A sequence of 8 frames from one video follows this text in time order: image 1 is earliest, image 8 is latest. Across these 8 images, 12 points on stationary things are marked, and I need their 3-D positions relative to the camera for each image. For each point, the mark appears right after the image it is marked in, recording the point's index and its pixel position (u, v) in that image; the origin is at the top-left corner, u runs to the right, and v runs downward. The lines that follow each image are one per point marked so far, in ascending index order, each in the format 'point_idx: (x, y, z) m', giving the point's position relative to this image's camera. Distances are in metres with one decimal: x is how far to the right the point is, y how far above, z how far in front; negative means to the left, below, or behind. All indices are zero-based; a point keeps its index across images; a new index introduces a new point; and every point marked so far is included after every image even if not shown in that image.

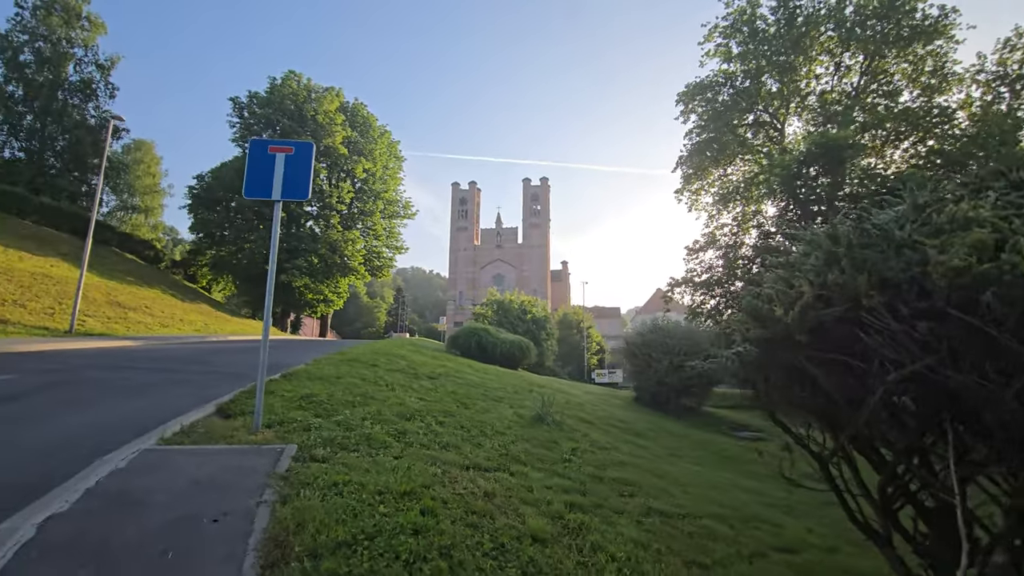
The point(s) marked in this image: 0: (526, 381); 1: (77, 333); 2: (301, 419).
0: (+0.3, -2.1, +13.5) m
1: (-12.0, -1.2, +16.3) m
2: (-1.8, -1.2, +5.2) m
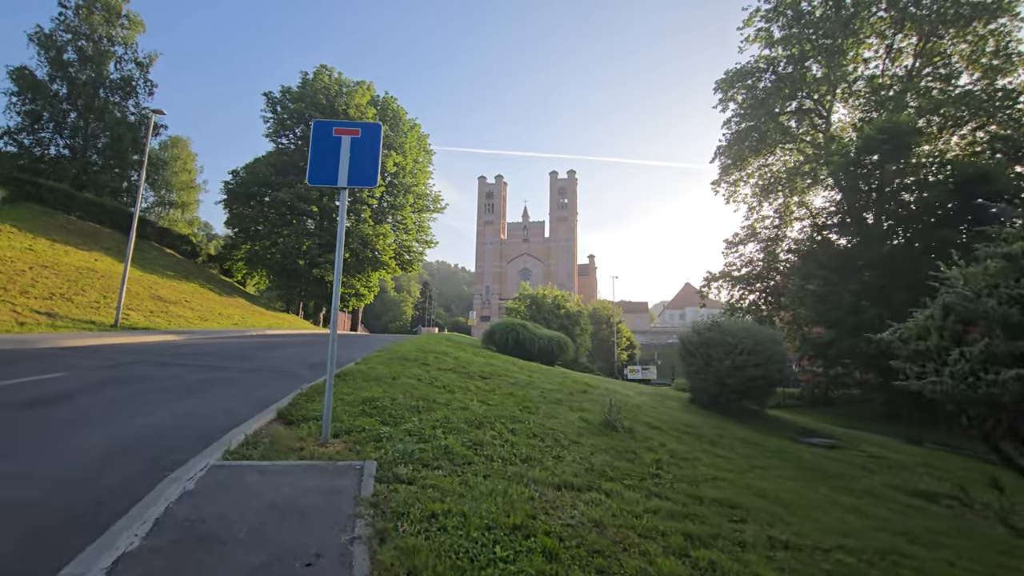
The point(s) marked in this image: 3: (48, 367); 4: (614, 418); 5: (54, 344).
0: (+1.4, -2.0, +13.0) m
1: (-10.8, -1.1, +16.3) m
2: (-1.1, -1.1, +4.7) m
3: (-5.8, -1.0, +7.4) m
4: (+1.3, -1.6, +7.3) m
5: (-8.3, -1.0, +10.7) m
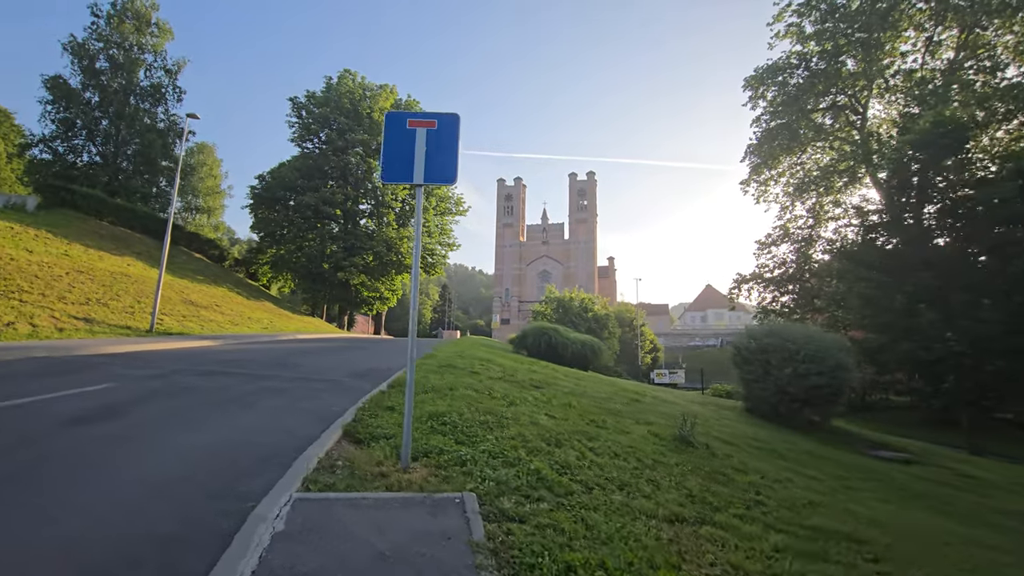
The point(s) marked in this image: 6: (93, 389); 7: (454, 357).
0: (+2.3, -2.1, +12.5) m
1: (-9.7, -1.2, +16.2) m
2: (-0.5, -1.2, +4.3) m
3: (-5.1, -1.1, +7.1) m
4: (+2.0, -1.7, +6.8) m
5: (-7.5, -1.1, +10.5) m
6: (-4.5, -1.1, +6.3) m
7: (-1.1, -1.3, +11.3) m
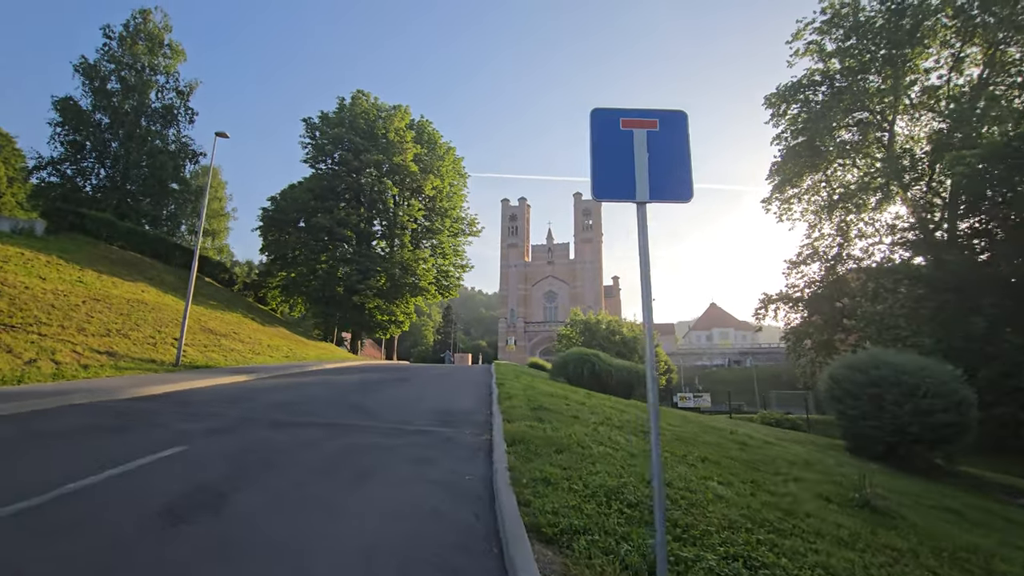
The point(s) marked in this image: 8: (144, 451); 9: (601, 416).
0: (+3.7, -2.6, +11.3) m
1: (-8.4, -2.0, +15.0) m
2: (+1.0, -1.5, +3.2) m
3: (-3.7, -1.5, +6.0) m
4: (+3.4, -2.0, +5.7) m
5: (-6.1, -1.7, +9.4) m
6: (-3.1, -1.5, +5.2) m
7: (+0.3, -1.9, +10.2) m
8: (-3.4, -1.5, +5.4) m
9: (+1.3, -1.9, +8.9) m
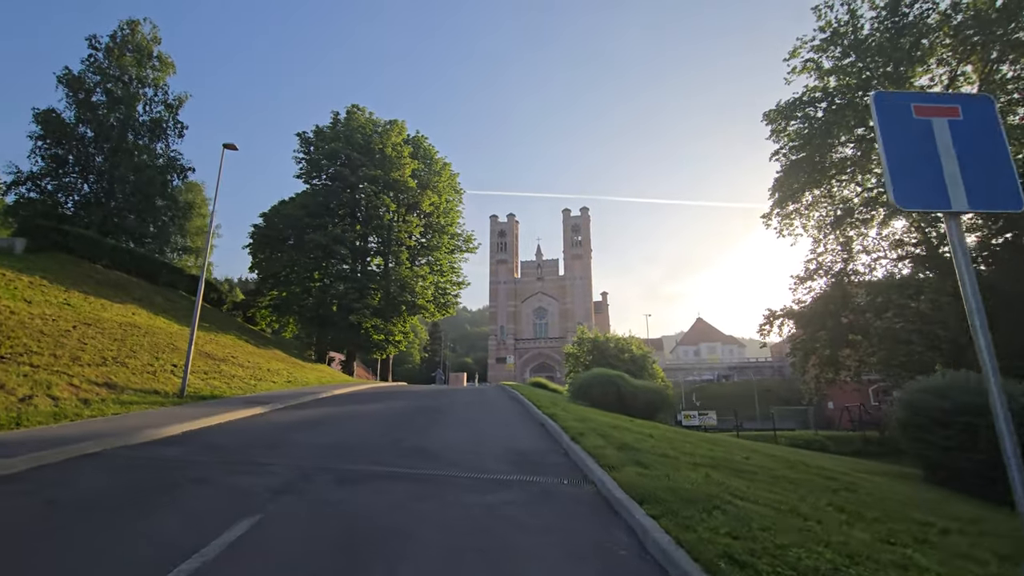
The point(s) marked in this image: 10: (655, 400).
0: (+4.6, -3.0, +10.5) m
1: (-7.6, -2.5, +13.8) m
2: (+2.1, -1.6, +2.3) m
3: (-2.6, -1.8, +4.9) m
4: (+4.5, -2.2, +4.8) m
5: (-5.1, -2.1, +8.2) m
6: (-2.0, -1.7, +4.2) m
7: (+1.3, -2.2, +9.2) m
8: (-2.3, -1.7, +4.3) m
9: (+2.3, -2.3, +8.0) m
10: (+4.8, -3.8, +20.0) m
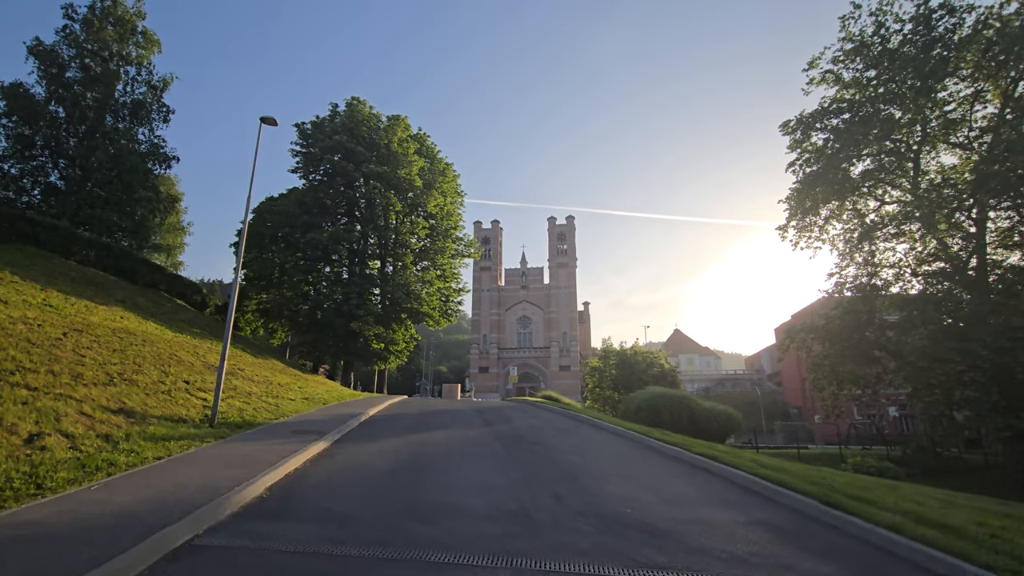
0: (+6.8, -3.2, +8.6) m
1: (-5.5, -2.6, +11.1) m
2: (+4.9, -1.7, +0.3) m
3: (0.0, -1.8, +2.6) m
4: (+7.1, -2.4, +2.9) m
5: (-2.7, -2.1, +5.7) m
6: (+0.7, -1.7, +1.9) m
7: (+3.6, -2.4, +7.1) m
8: (+0.4, -1.7, +2.0) m
9: (+4.7, -2.4, +5.9) m
10: (+6.4, -4.2, +18.0) m
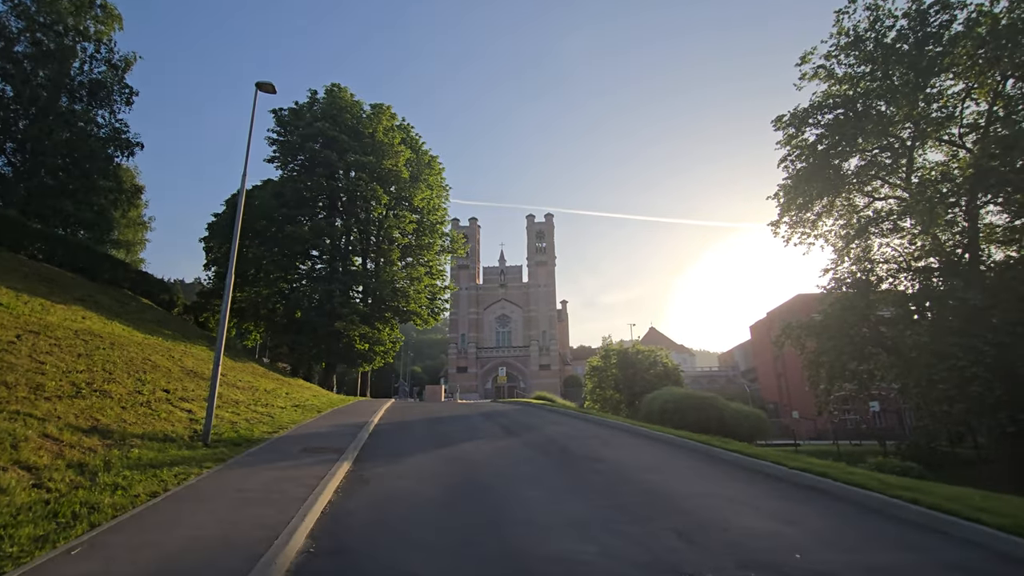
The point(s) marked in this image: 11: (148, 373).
0: (+7.8, -3.0, +7.4) m
1: (-4.7, -2.4, +9.3) m
2: (+6.3, -1.5, -1.0) m
3: (+1.3, -1.6, +1.1) m
4: (+8.3, -2.2, +1.8) m
5: (-1.6, -1.9, +4.1) m
6: (+2.0, -1.6, +0.4) m
7: (+4.6, -2.2, +5.8) m
8: (+1.7, -1.6, +0.5) m
9: (+5.8, -2.2, +4.7) m
10: (+6.9, -4.0, +16.8) m
11: (-7.7, -1.8, +12.5) m
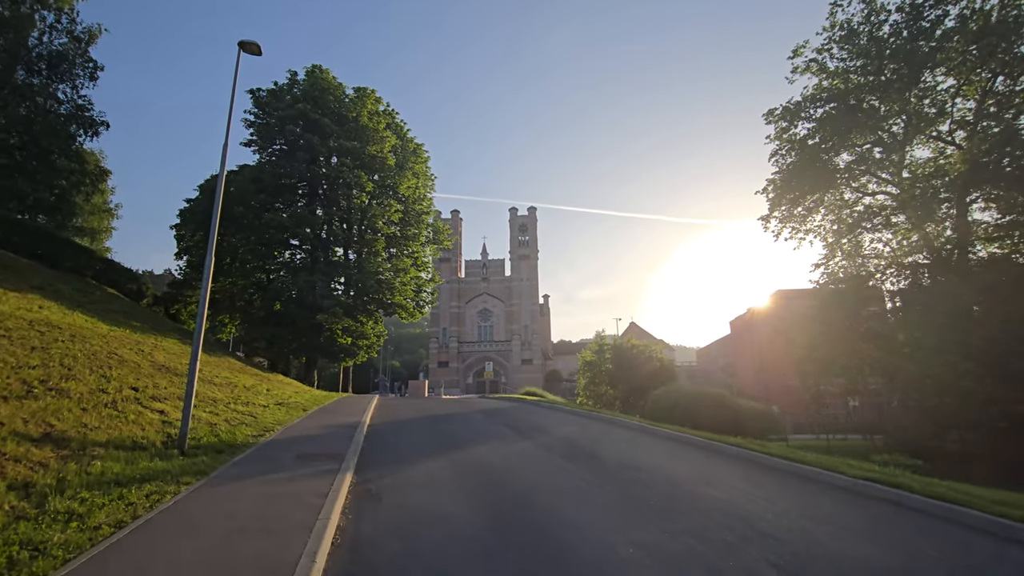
0: (+8.2, -2.9, +6.7) m
1: (-4.4, -2.2, +8.0) m
2: (+7.0, -1.5, -1.8) m
3: (+1.9, -1.5, +0.1) m
4: (+9.0, -2.1, +1.1) m
5: (-1.1, -1.8, +3.0) m
6: (+2.7, -1.5, -0.6) m
7: (+5.1, -2.1, +4.9) m
8: (+2.3, -1.5, -0.5) m
9: (+6.3, -2.1, +3.8) m
10: (+6.9, -3.8, +16.0) m
11: (-7.5, -1.5, +11.1) m
